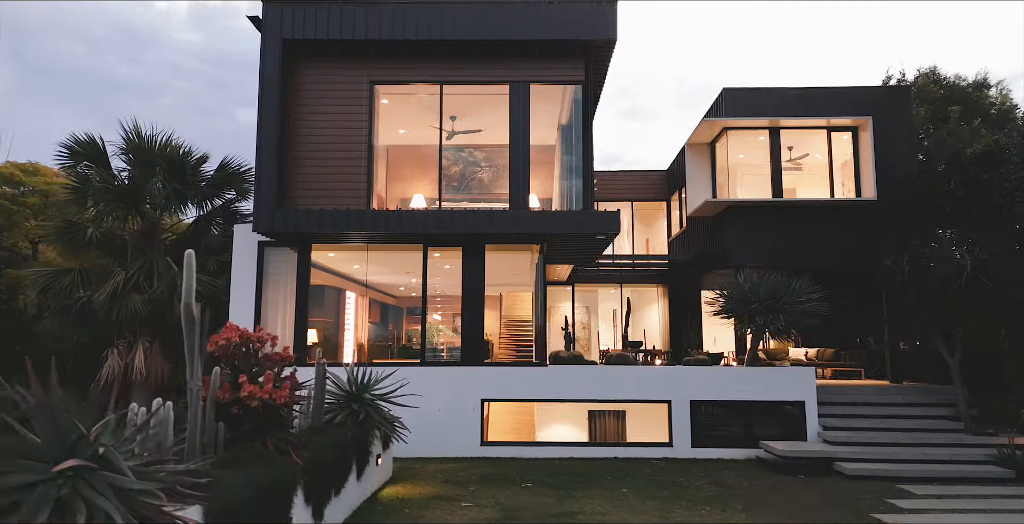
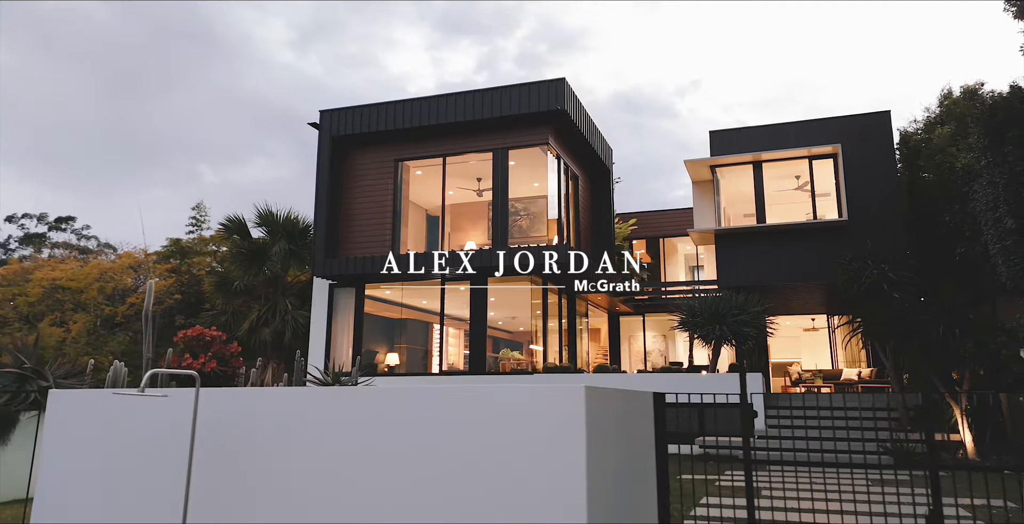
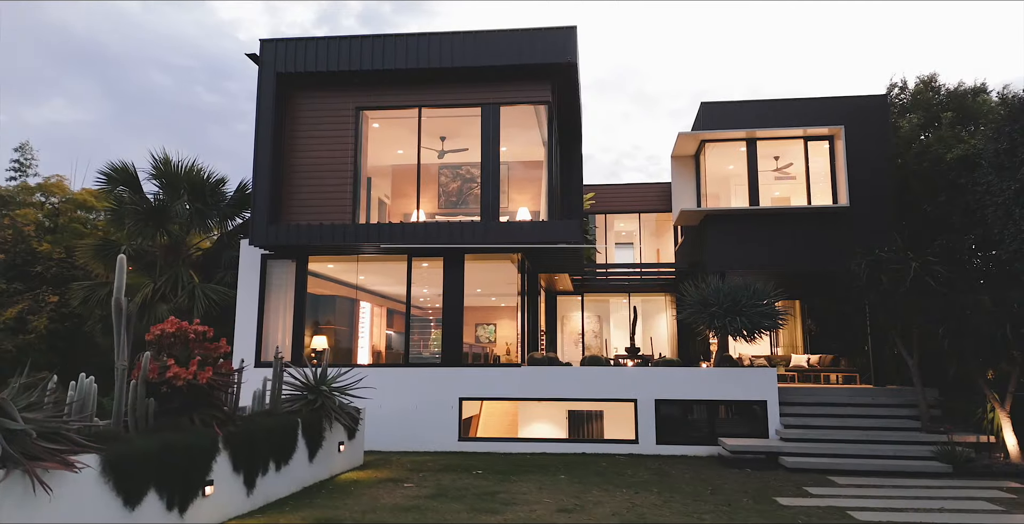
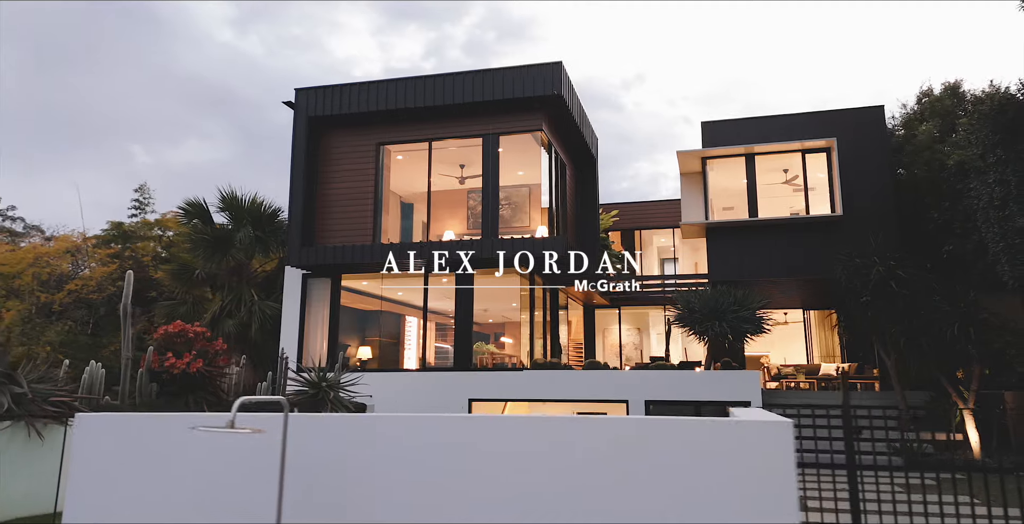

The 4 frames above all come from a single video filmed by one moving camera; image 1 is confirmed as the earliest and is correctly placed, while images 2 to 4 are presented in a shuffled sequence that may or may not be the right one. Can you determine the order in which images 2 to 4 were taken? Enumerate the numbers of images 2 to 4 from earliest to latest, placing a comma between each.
3, 4, 2
